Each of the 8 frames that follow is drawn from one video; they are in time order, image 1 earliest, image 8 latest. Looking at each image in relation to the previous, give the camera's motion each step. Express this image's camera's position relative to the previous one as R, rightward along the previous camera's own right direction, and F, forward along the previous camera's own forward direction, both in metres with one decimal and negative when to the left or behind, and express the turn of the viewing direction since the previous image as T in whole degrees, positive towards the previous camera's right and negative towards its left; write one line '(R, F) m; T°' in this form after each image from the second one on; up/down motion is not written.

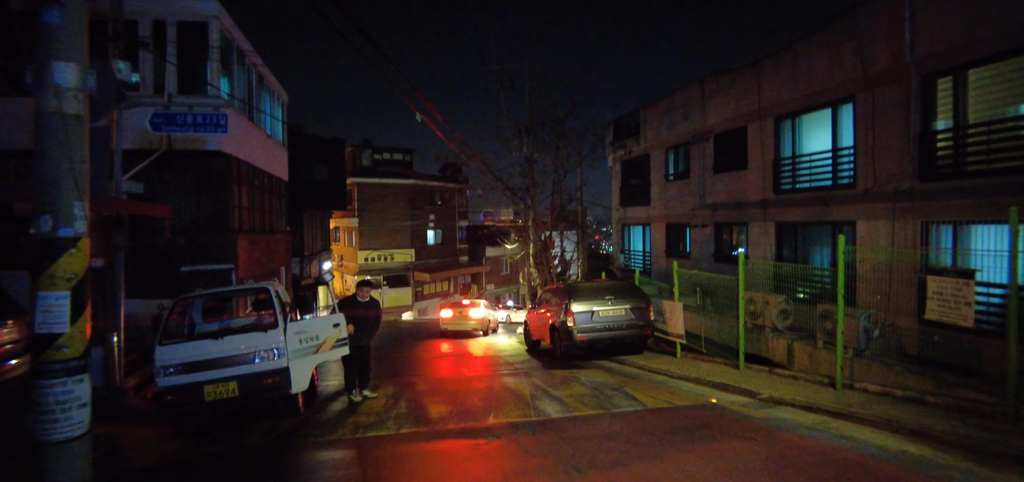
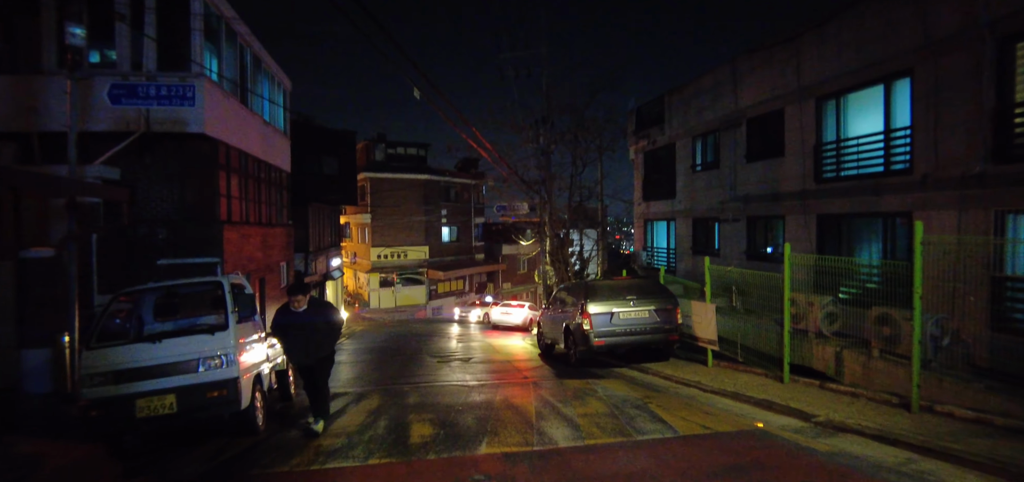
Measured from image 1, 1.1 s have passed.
(+0.2, +1.4) m; -2°
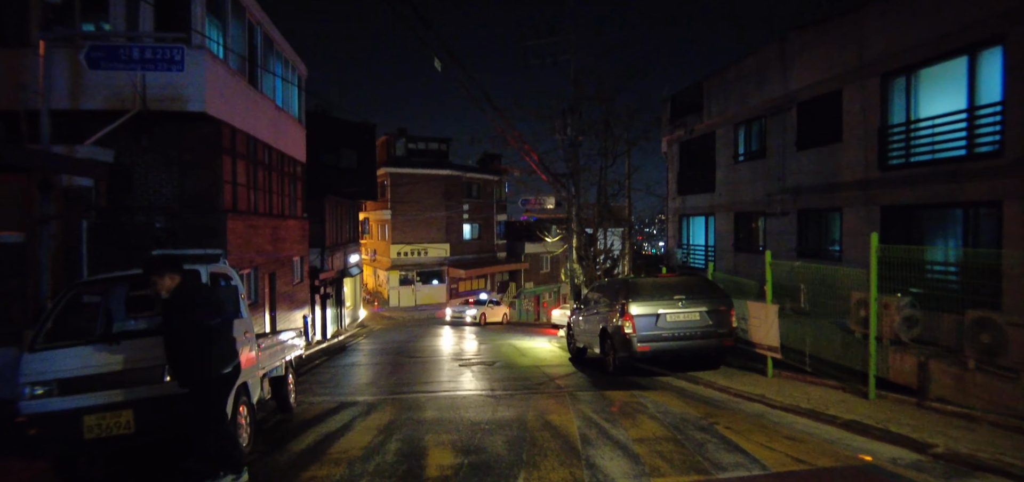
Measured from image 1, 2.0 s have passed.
(-0.2, +1.3) m; -2°
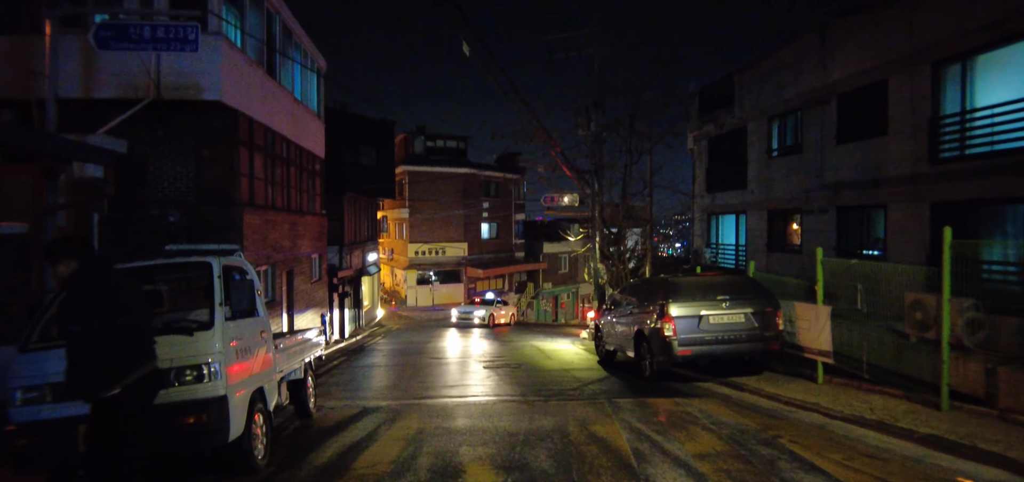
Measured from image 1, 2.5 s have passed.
(-0.3, +0.6) m; -1°
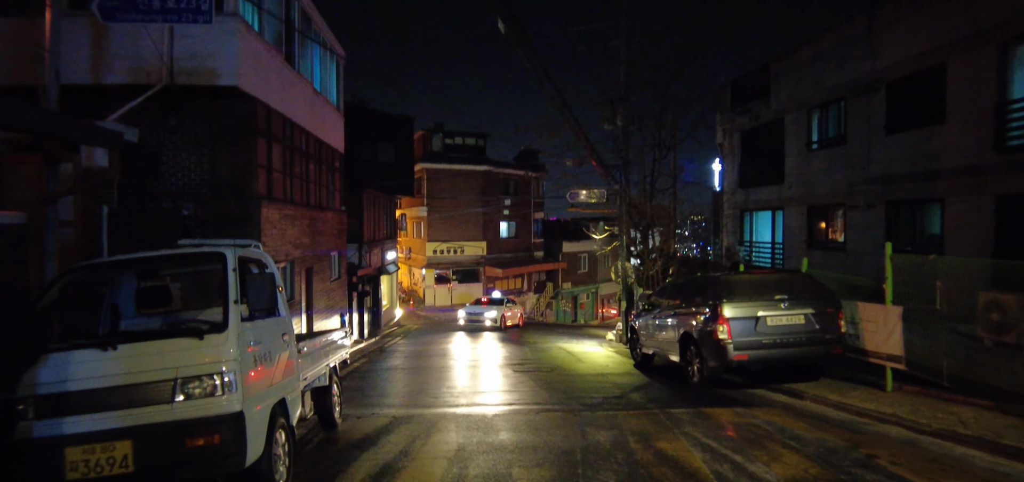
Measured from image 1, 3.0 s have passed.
(-0.3, +0.7) m; -1°
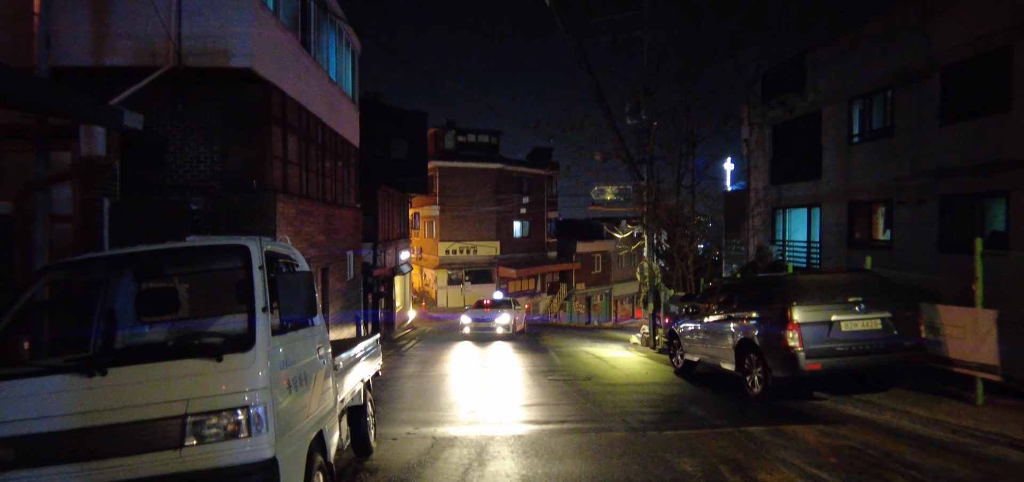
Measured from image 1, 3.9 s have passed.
(-0.5, +0.9) m; -1°
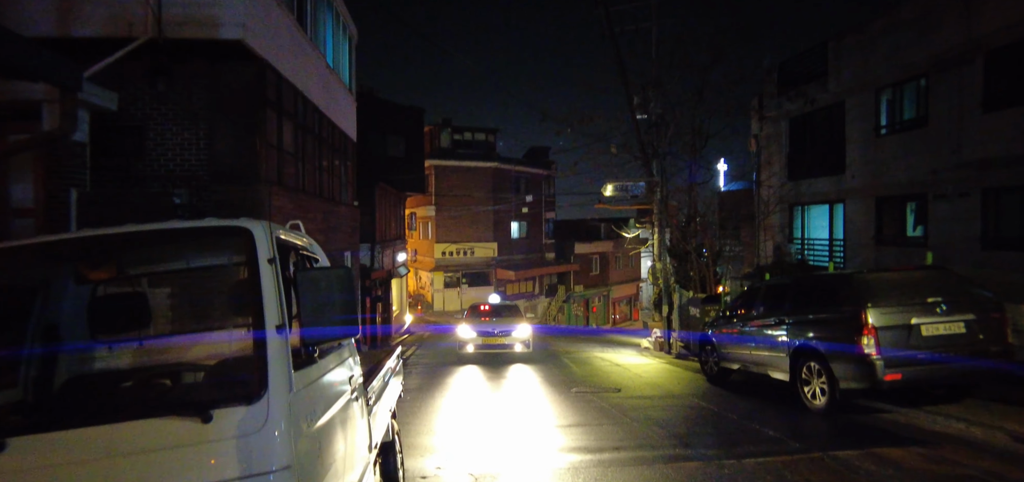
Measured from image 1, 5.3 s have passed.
(-0.5, +1.0) m; +1°
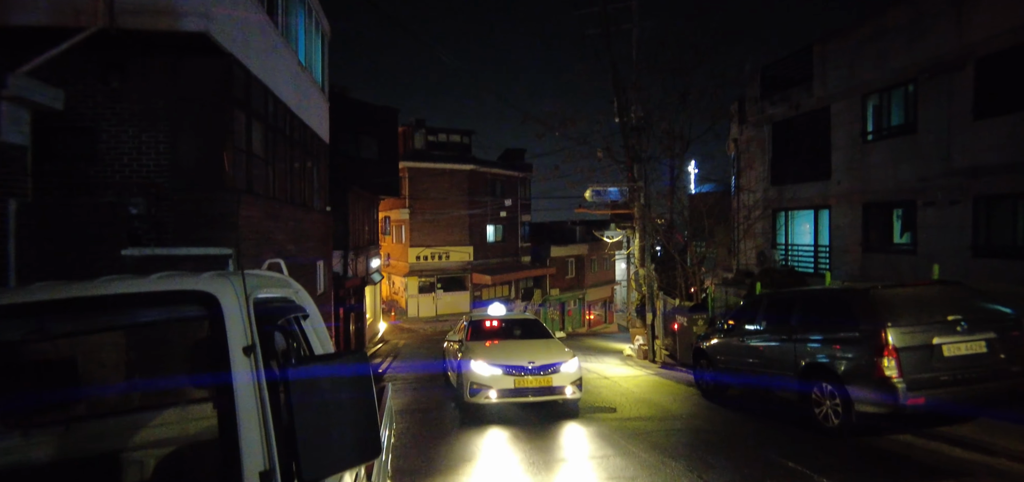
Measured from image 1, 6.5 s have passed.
(-0.3, +0.6) m; +3°
